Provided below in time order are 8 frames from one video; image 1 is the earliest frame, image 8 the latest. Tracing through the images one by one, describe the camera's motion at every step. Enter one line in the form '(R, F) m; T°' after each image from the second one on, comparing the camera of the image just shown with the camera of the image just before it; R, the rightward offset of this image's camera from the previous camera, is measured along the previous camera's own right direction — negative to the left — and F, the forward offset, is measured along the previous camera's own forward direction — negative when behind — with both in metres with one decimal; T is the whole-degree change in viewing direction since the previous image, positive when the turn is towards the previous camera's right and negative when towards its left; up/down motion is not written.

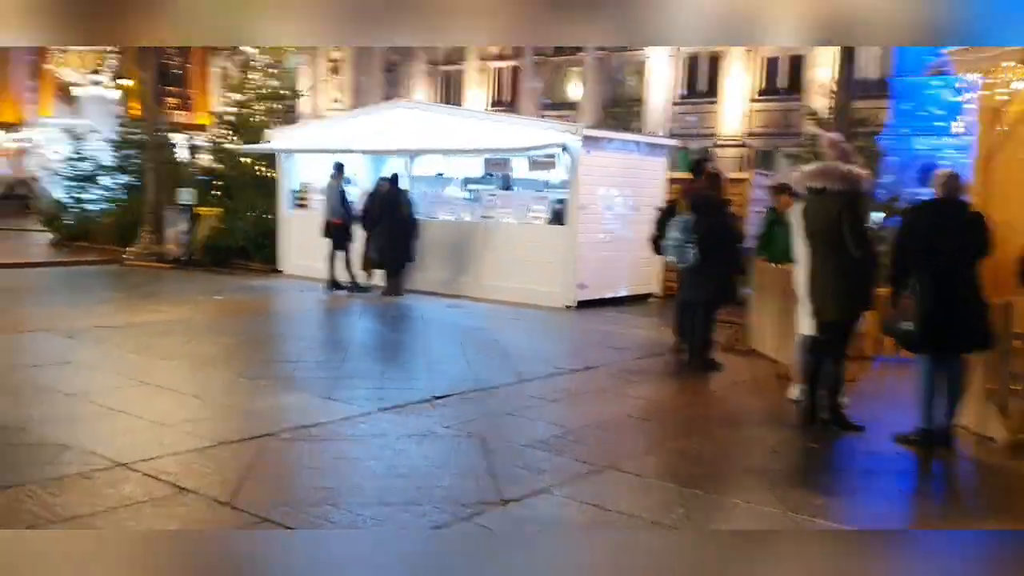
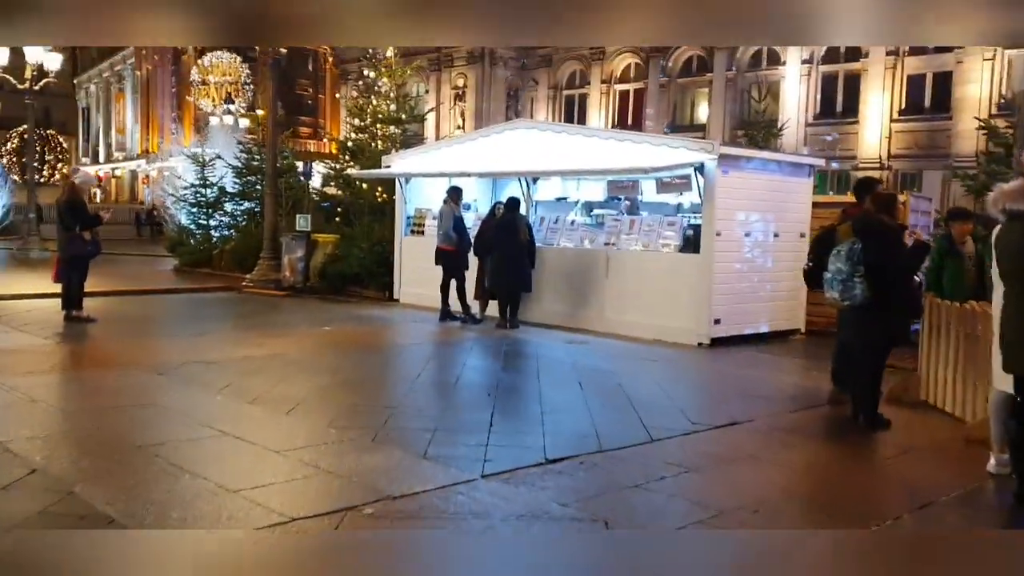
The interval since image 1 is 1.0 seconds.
(-0.1, +1.0) m; -8°
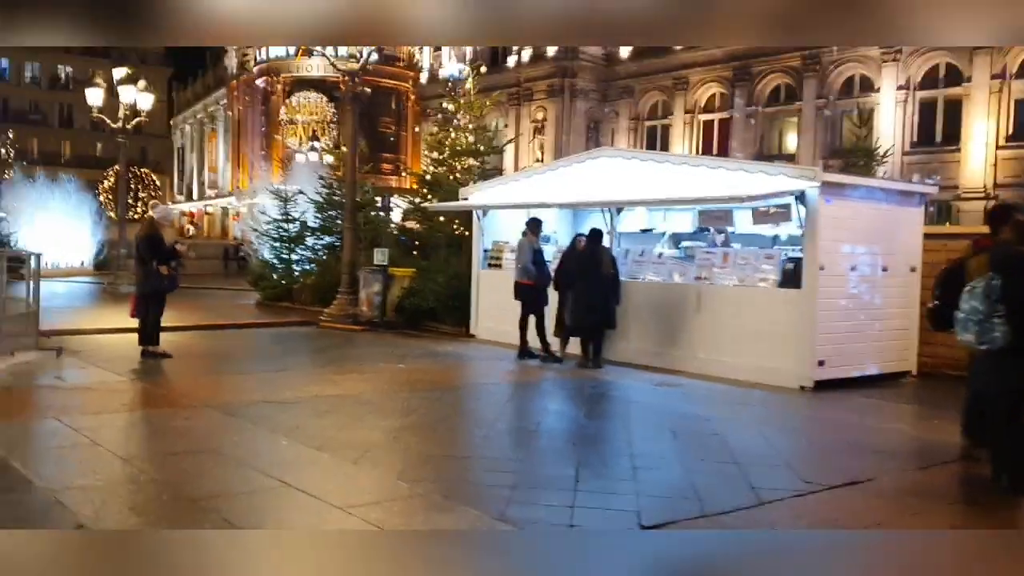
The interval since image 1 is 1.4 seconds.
(-0.1, +0.6) m; -5°
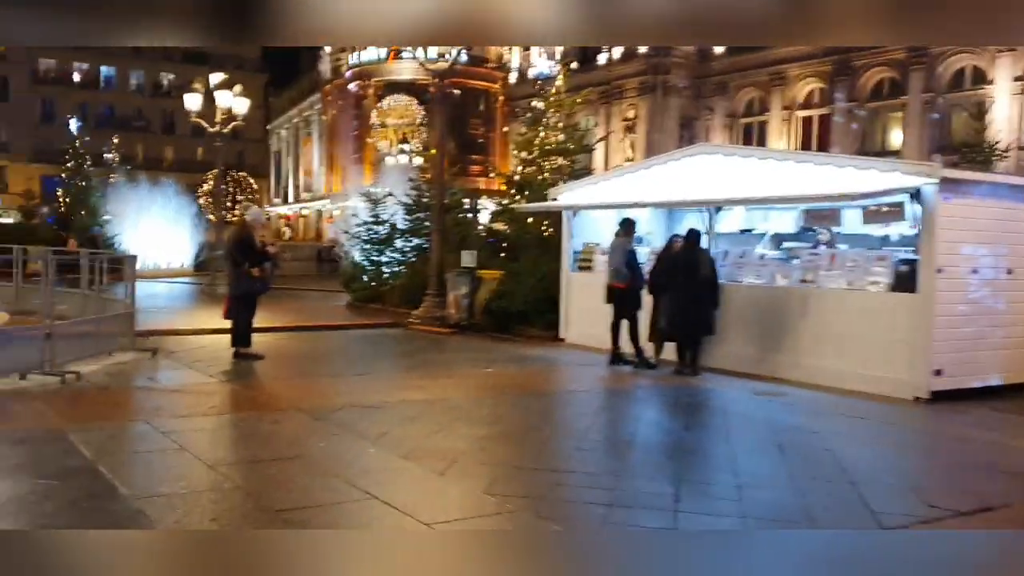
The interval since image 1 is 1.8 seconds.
(0.0, +0.3) m; -6°
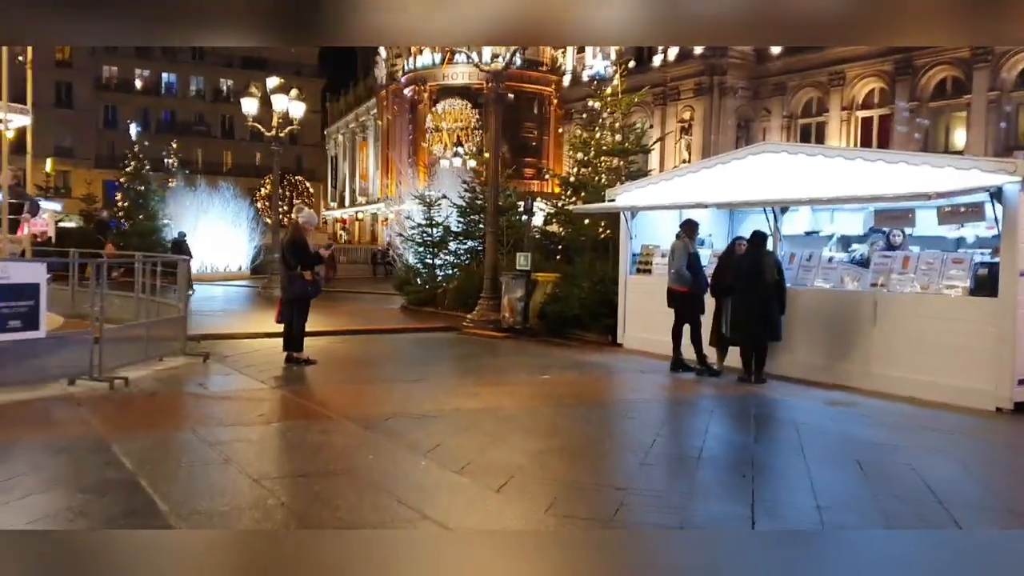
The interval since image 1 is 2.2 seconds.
(0.0, +0.4) m; -3°
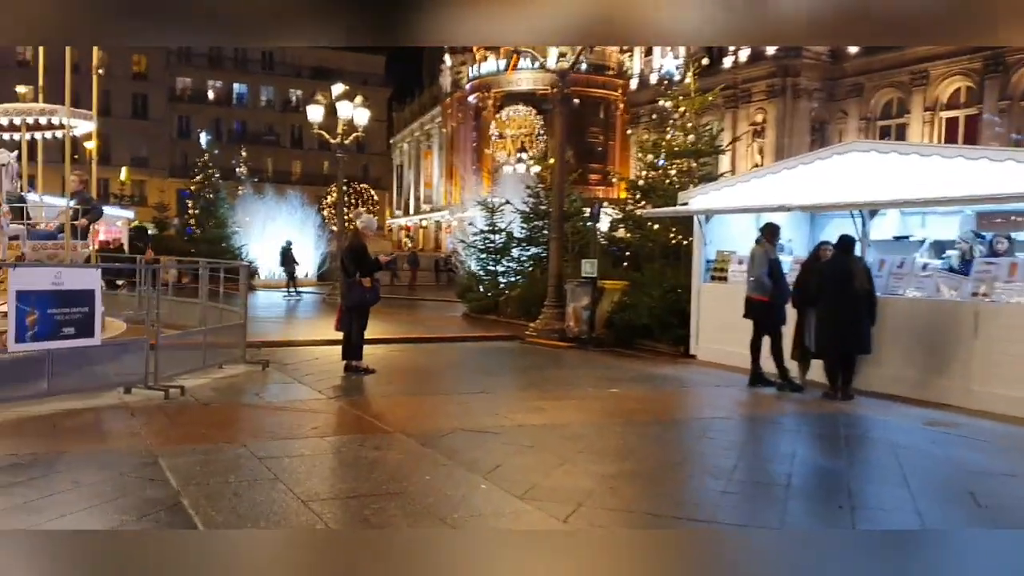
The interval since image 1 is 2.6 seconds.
(0.0, +0.5) m; -4°
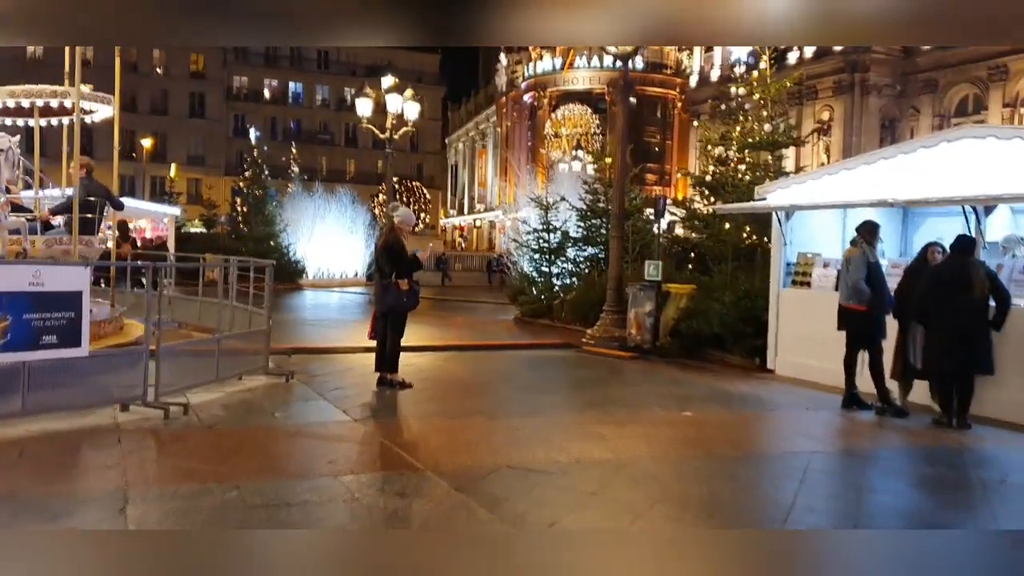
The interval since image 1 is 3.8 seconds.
(0.0, +1.2) m; -3°
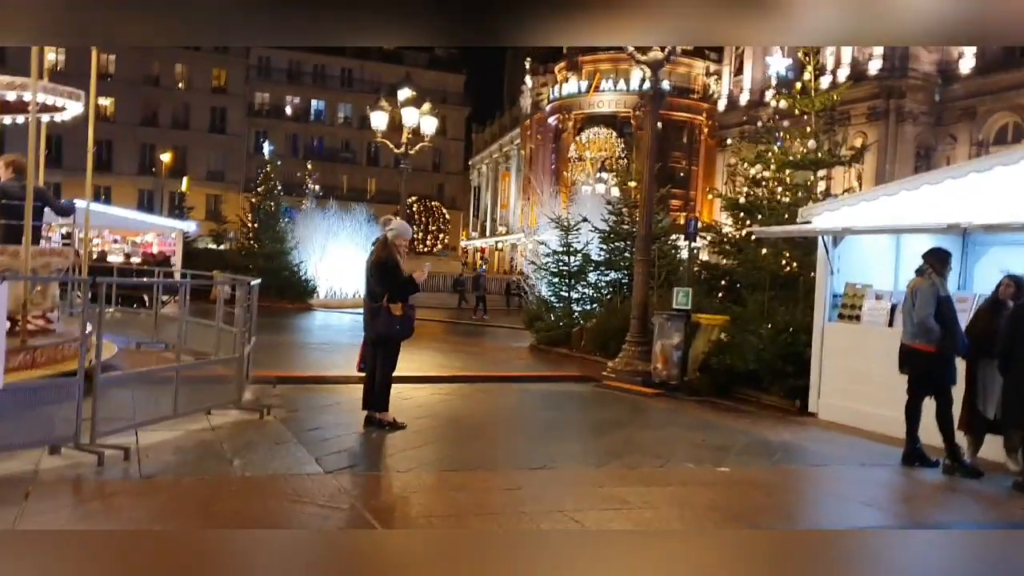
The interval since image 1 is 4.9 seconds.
(+0.1, +1.1) m; -1°
